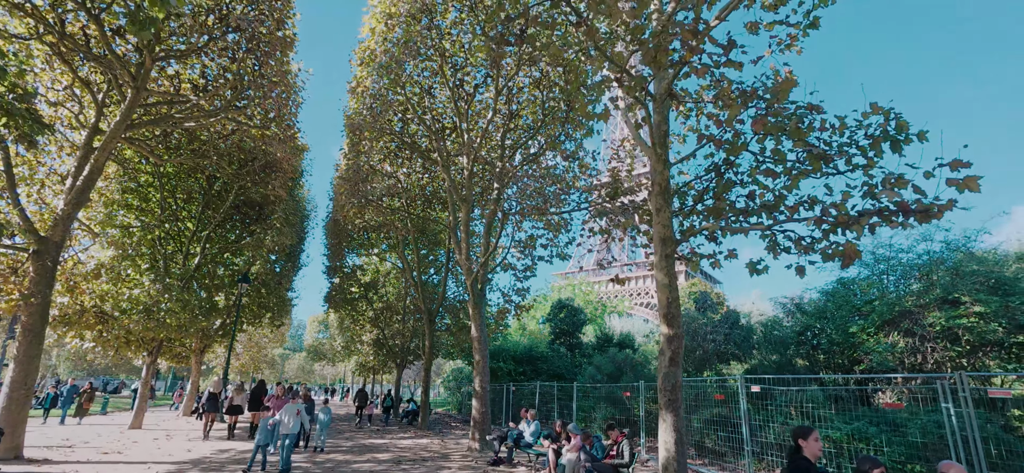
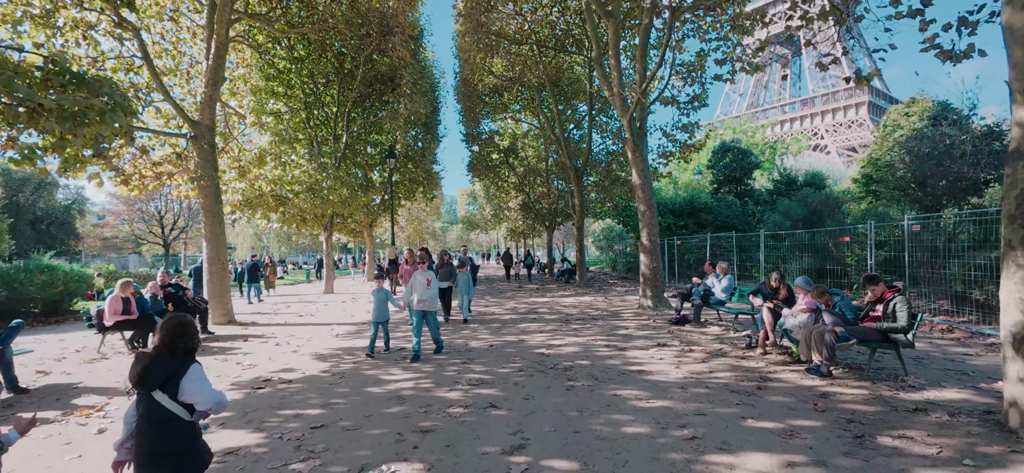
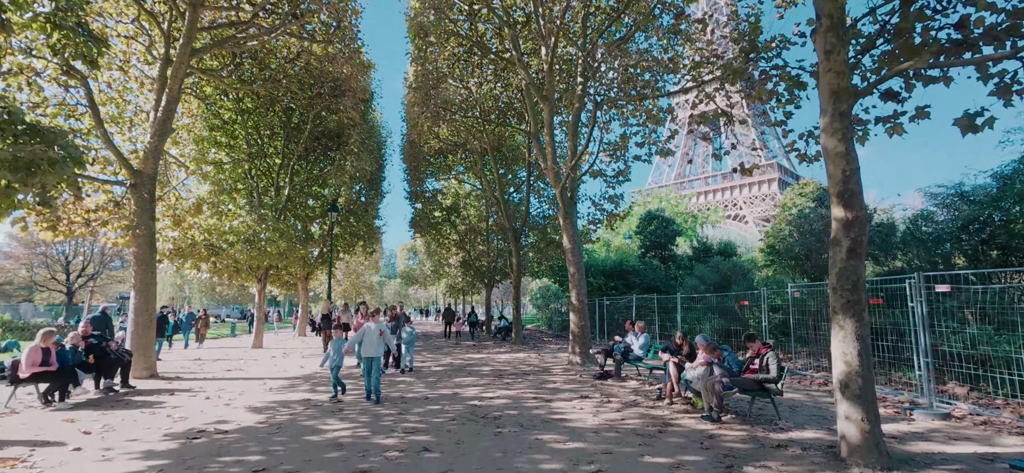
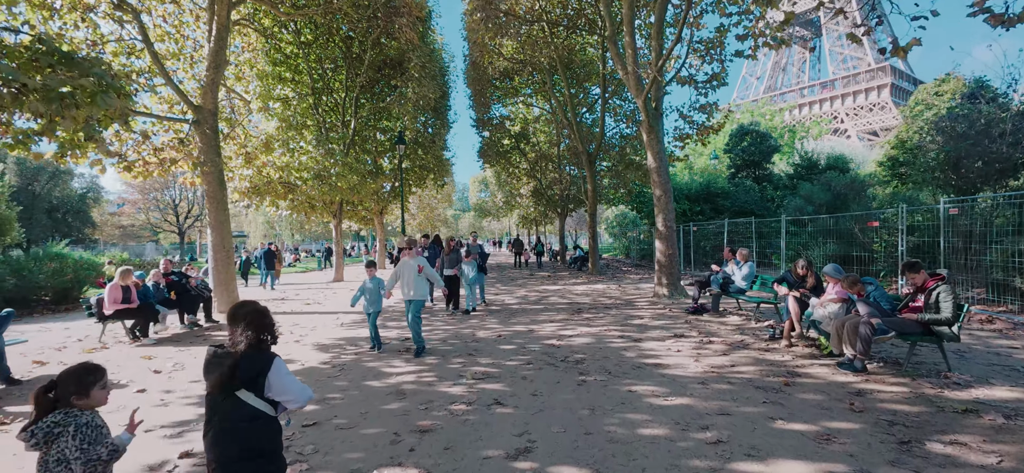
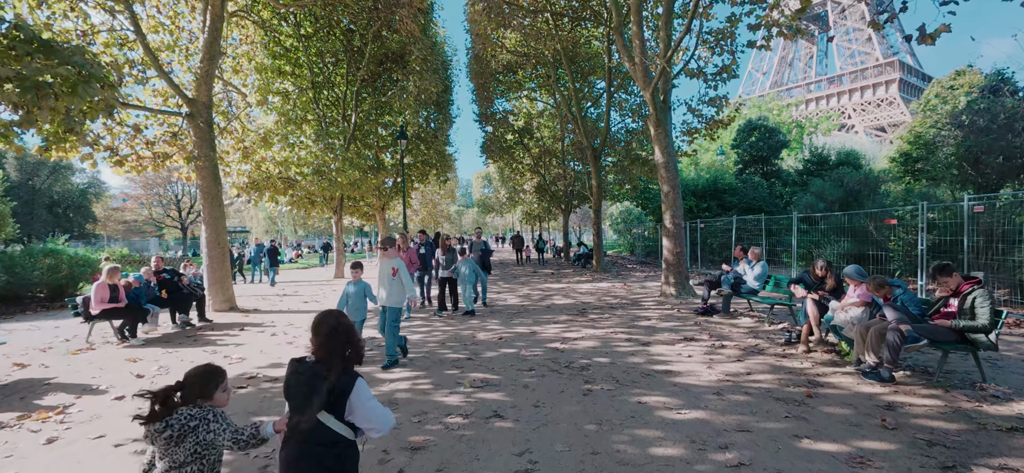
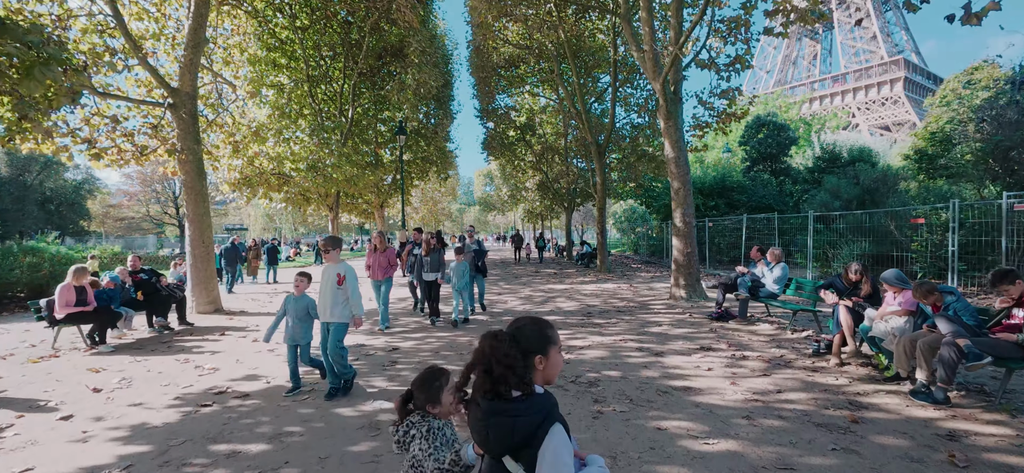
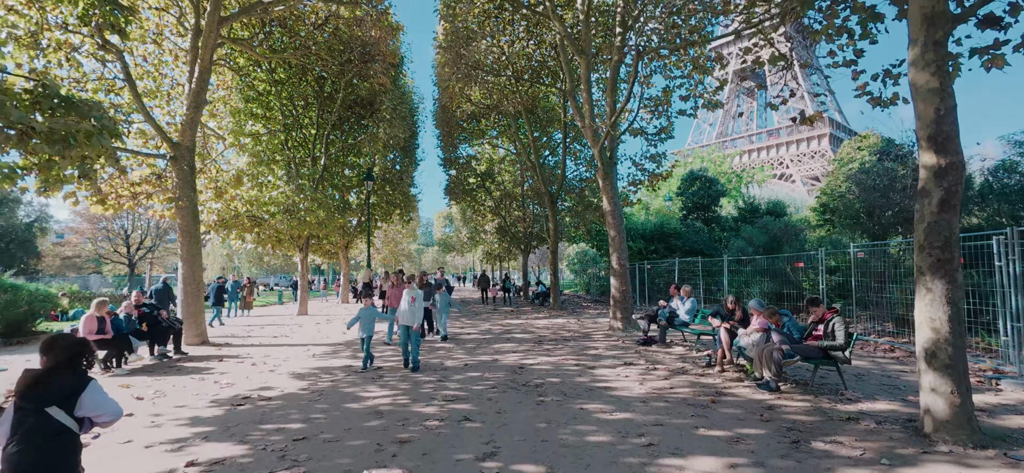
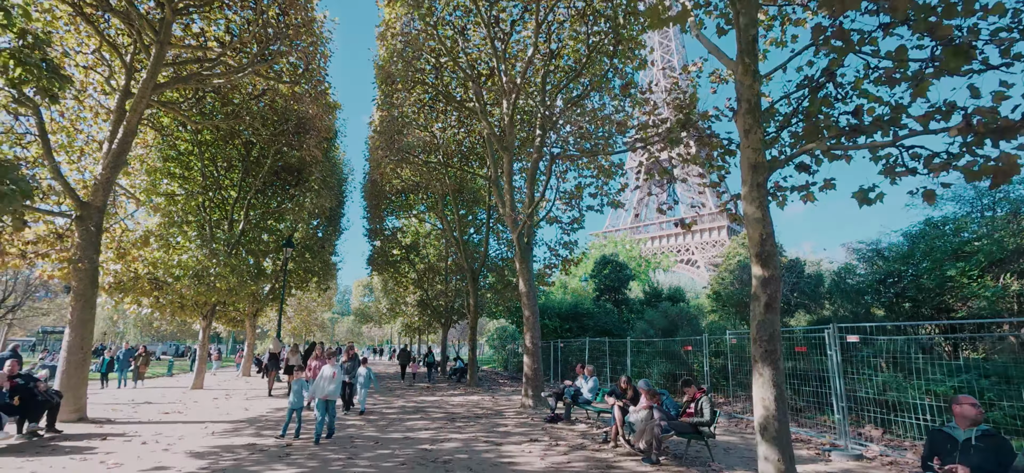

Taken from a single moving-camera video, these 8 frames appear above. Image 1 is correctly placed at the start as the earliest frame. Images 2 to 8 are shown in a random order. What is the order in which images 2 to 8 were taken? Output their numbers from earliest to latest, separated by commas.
8, 3, 7, 2, 4, 5, 6
